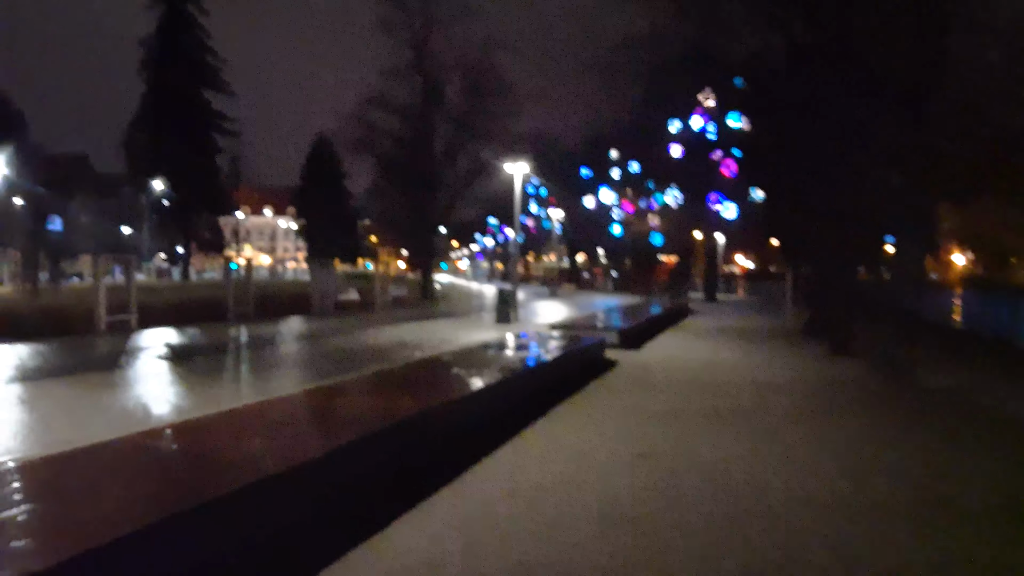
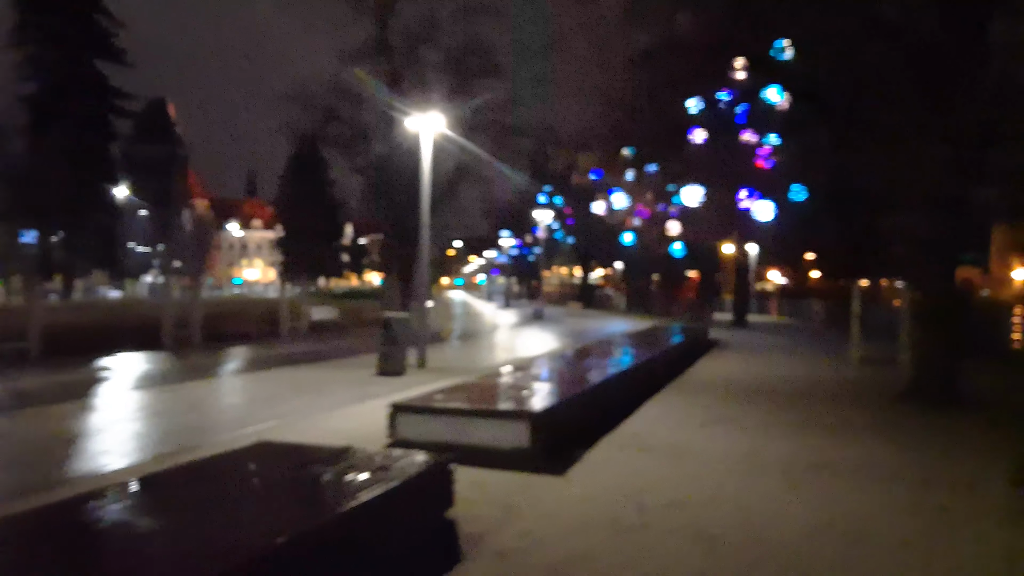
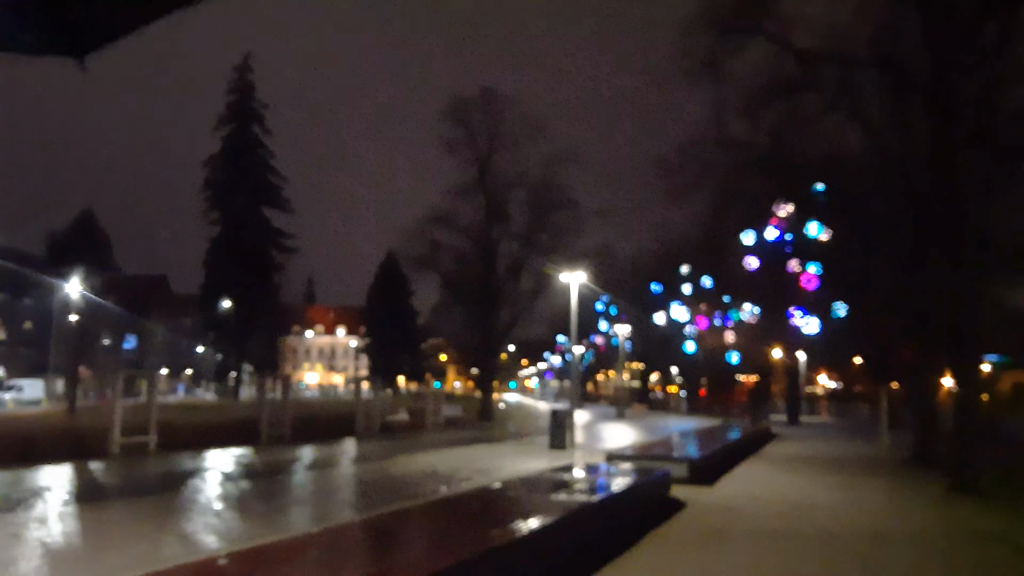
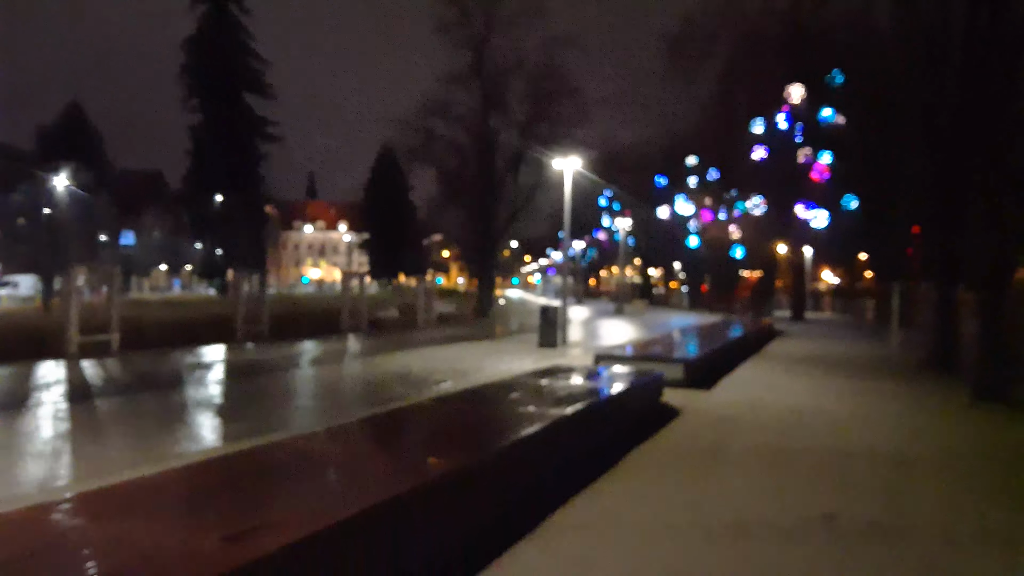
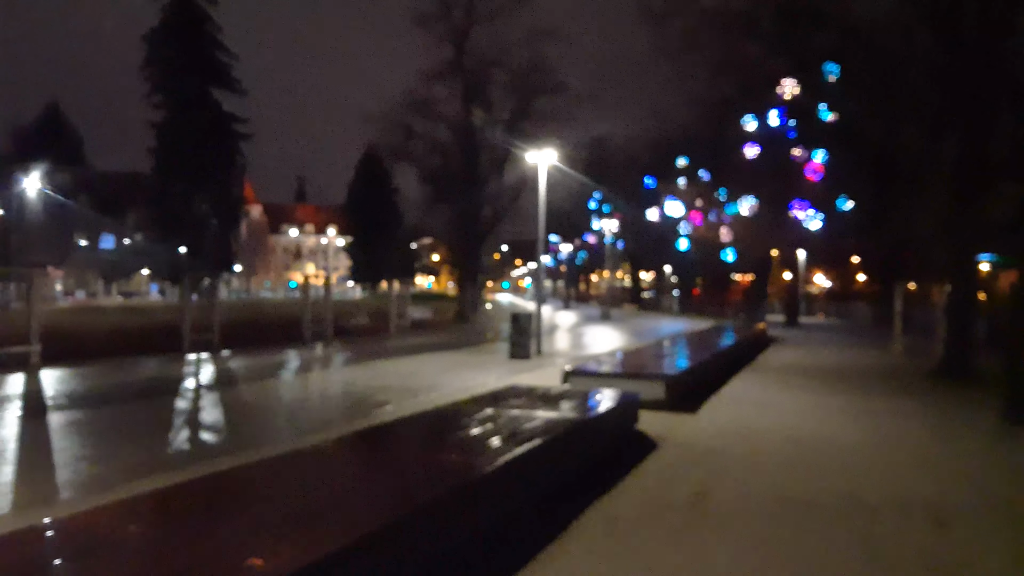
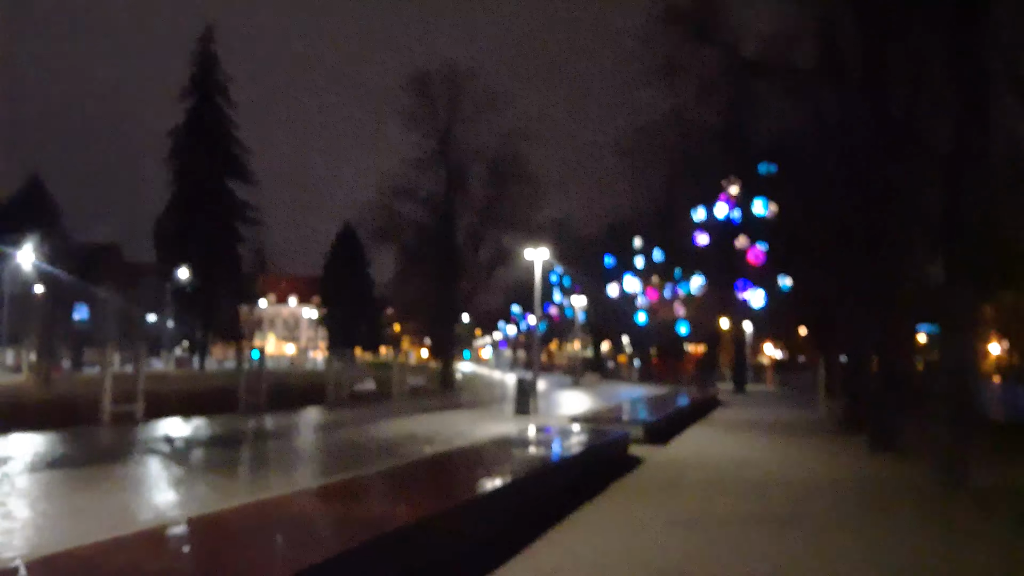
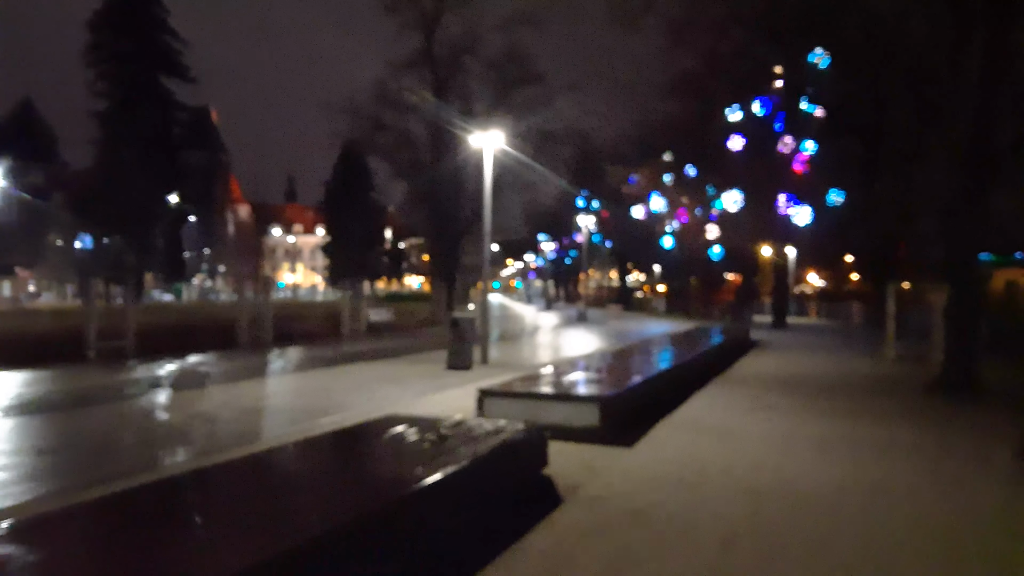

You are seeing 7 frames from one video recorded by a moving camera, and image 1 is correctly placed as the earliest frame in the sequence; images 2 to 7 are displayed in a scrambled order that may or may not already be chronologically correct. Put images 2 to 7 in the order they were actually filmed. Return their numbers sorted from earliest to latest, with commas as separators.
6, 3, 4, 5, 7, 2
